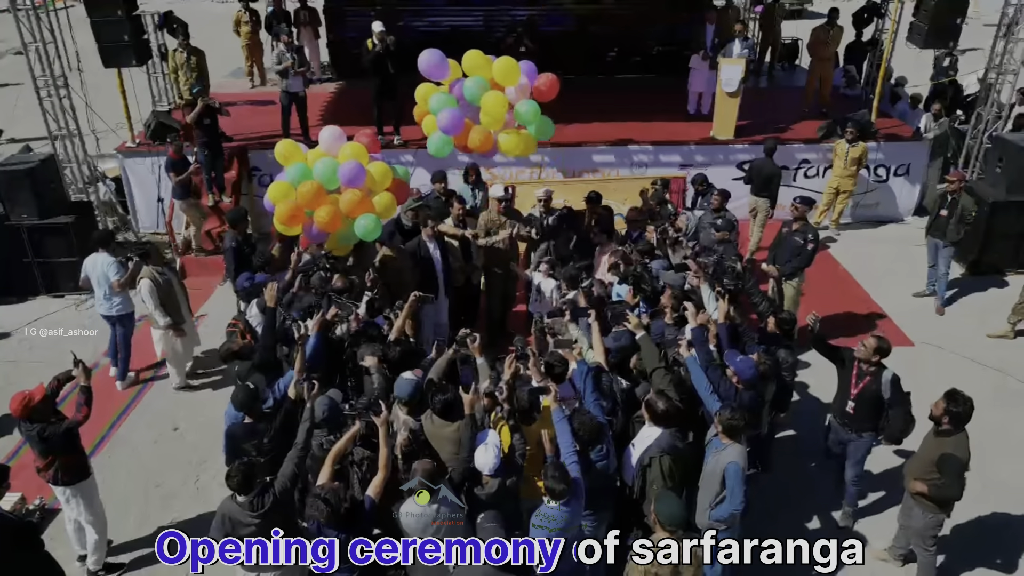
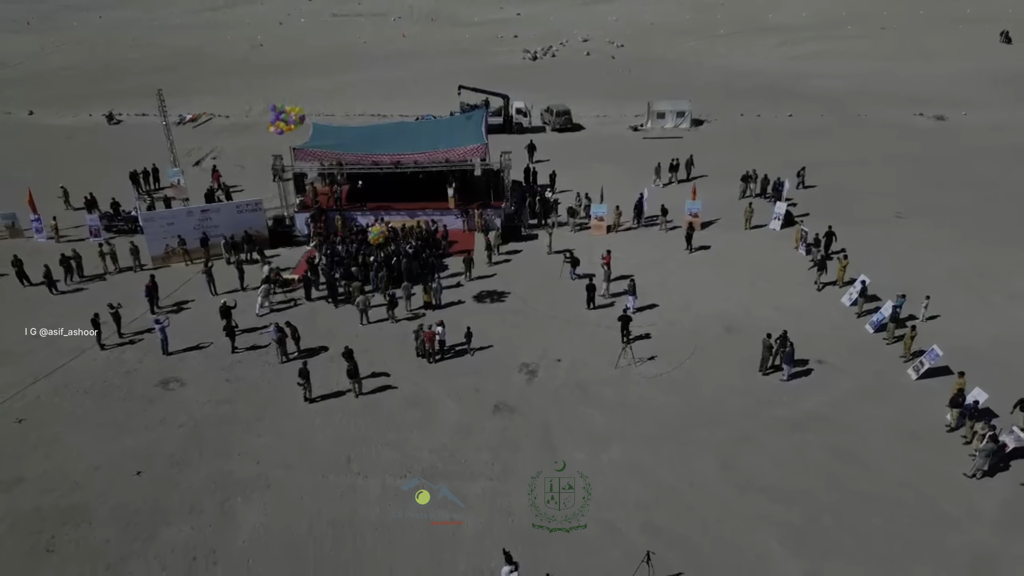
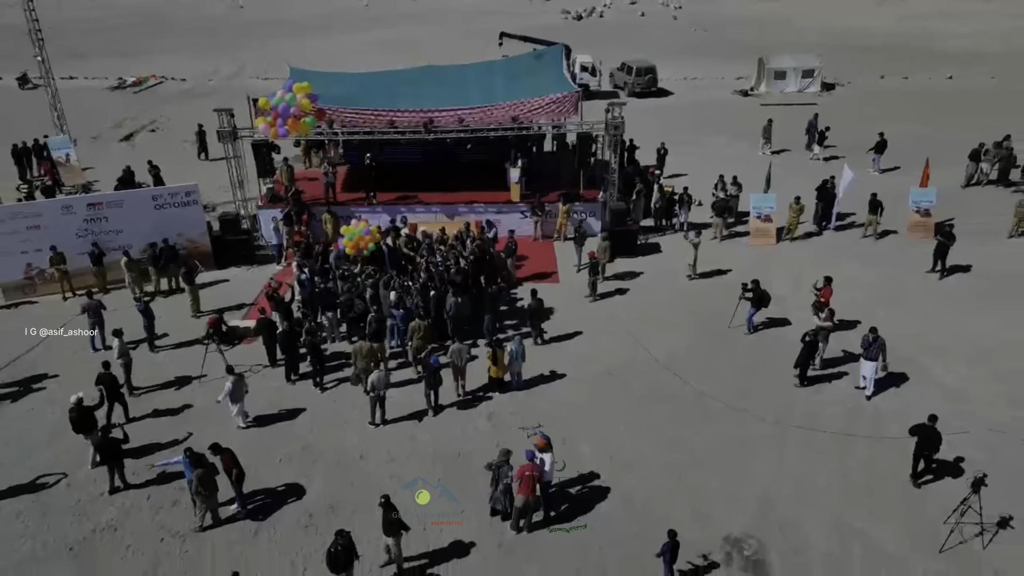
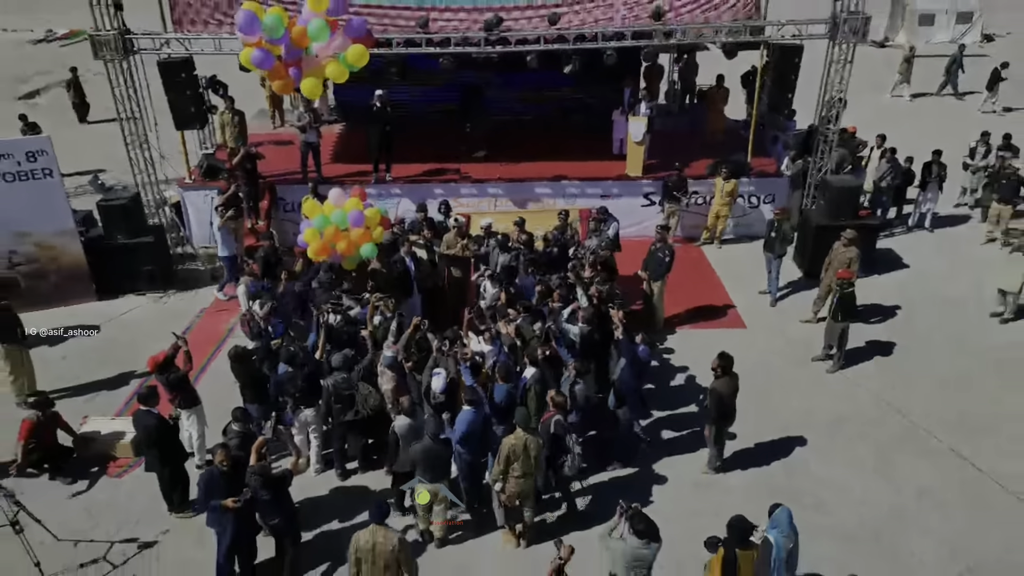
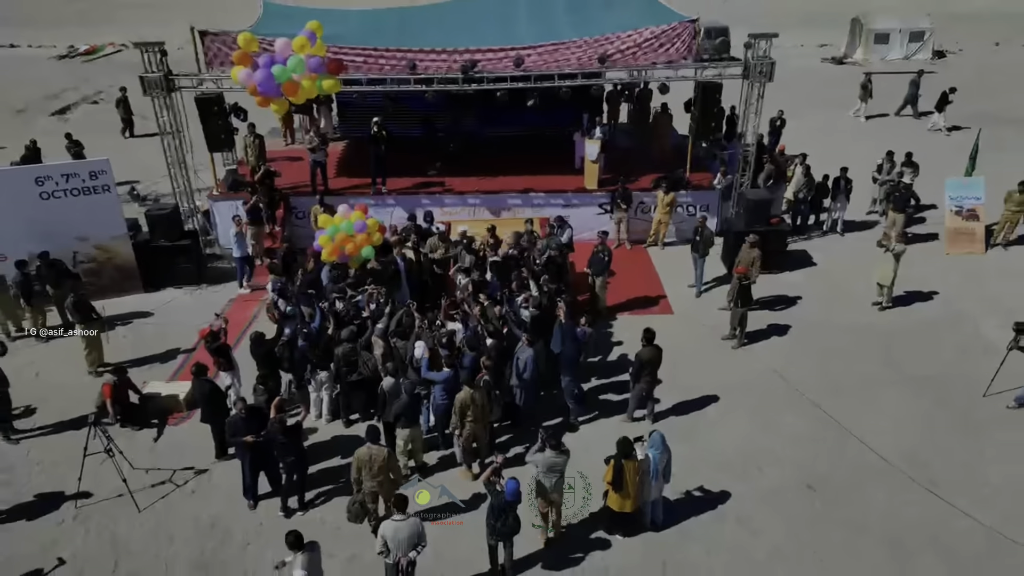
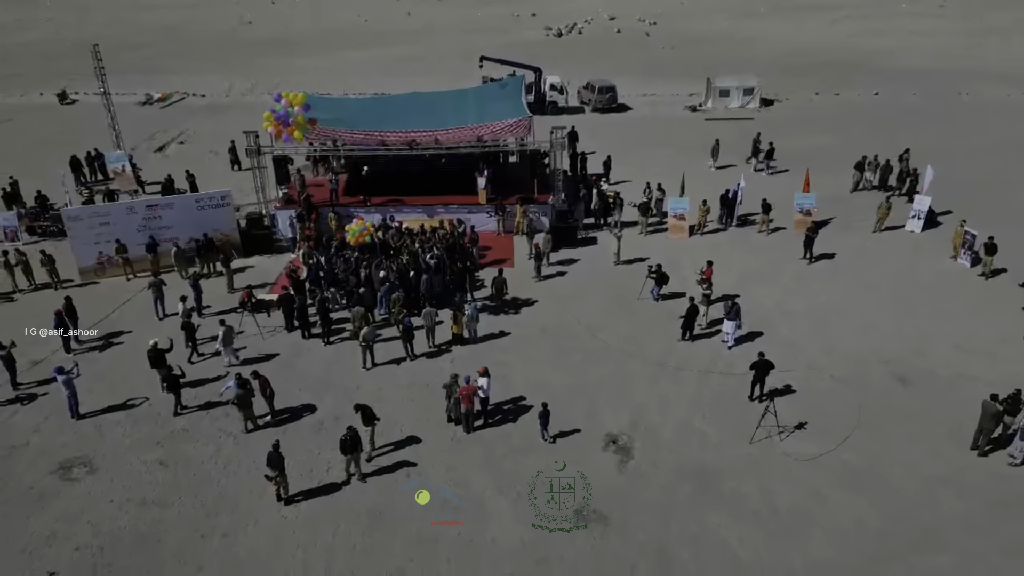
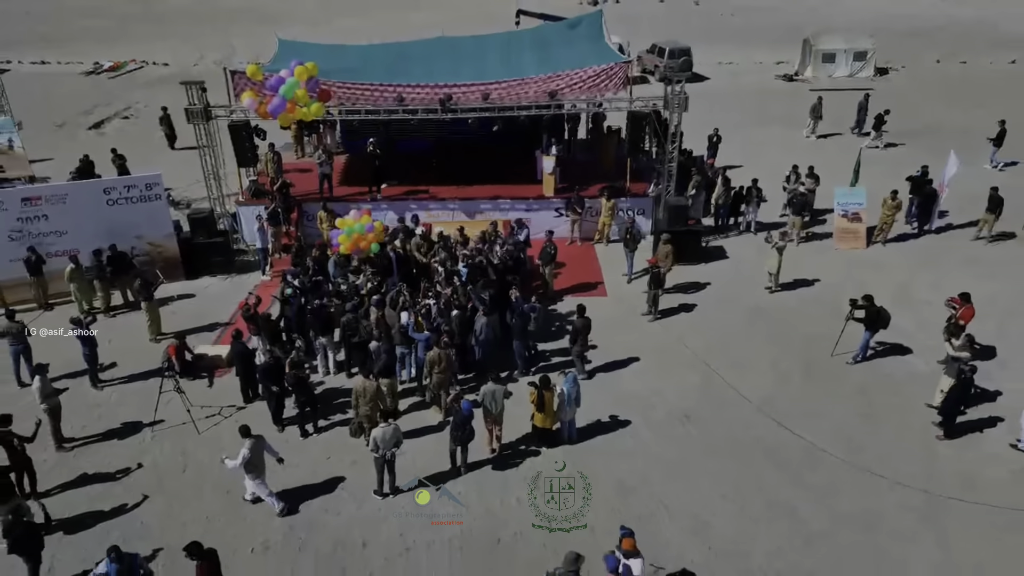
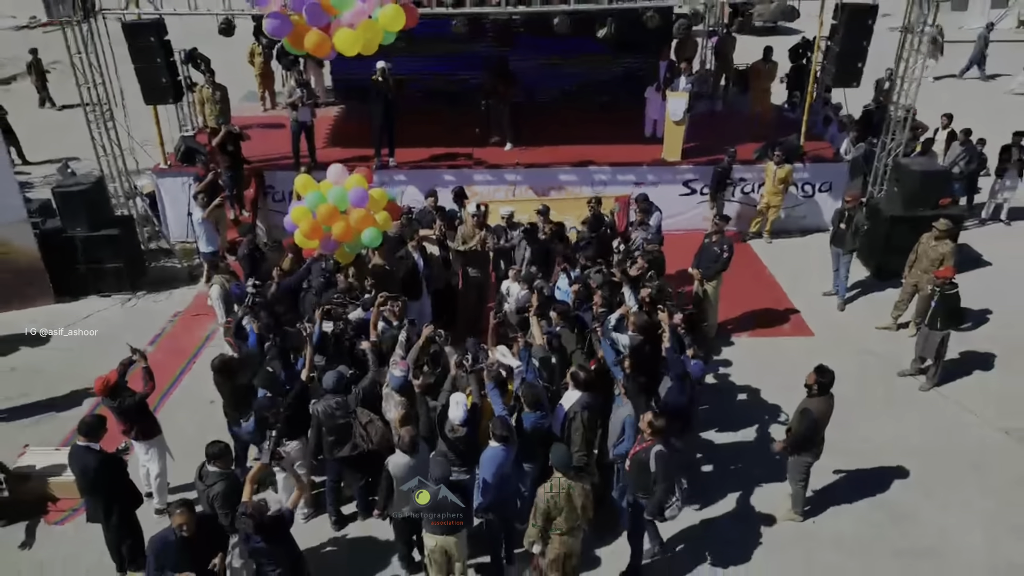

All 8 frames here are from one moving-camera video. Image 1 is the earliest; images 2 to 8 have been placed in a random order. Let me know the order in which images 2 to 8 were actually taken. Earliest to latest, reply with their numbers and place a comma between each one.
8, 4, 5, 7, 3, 6, 2
